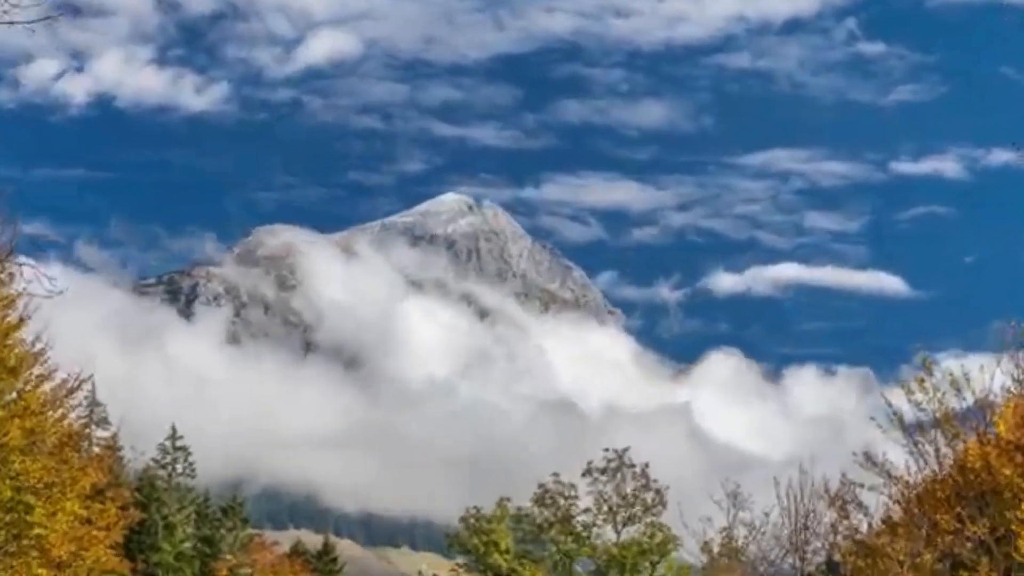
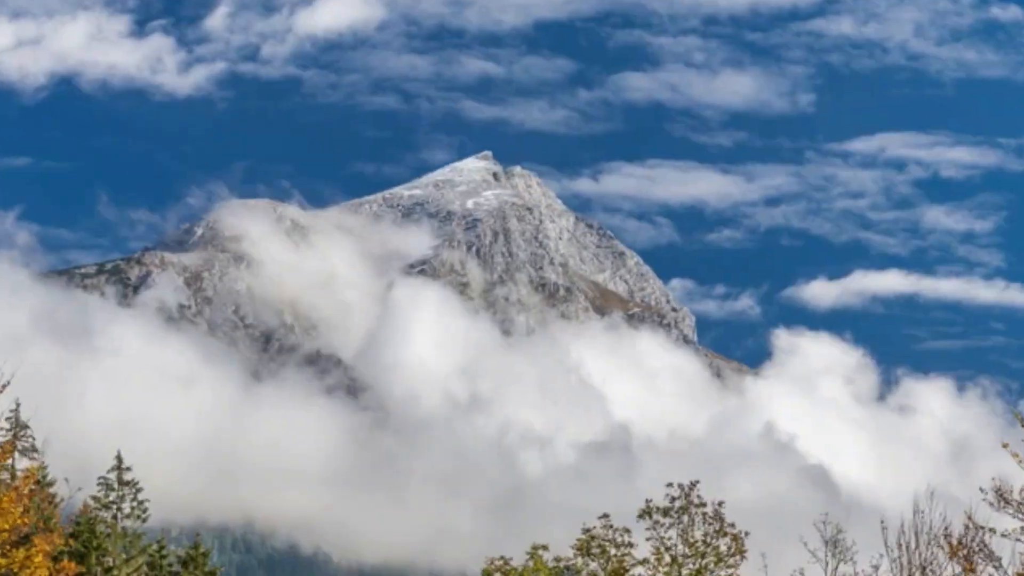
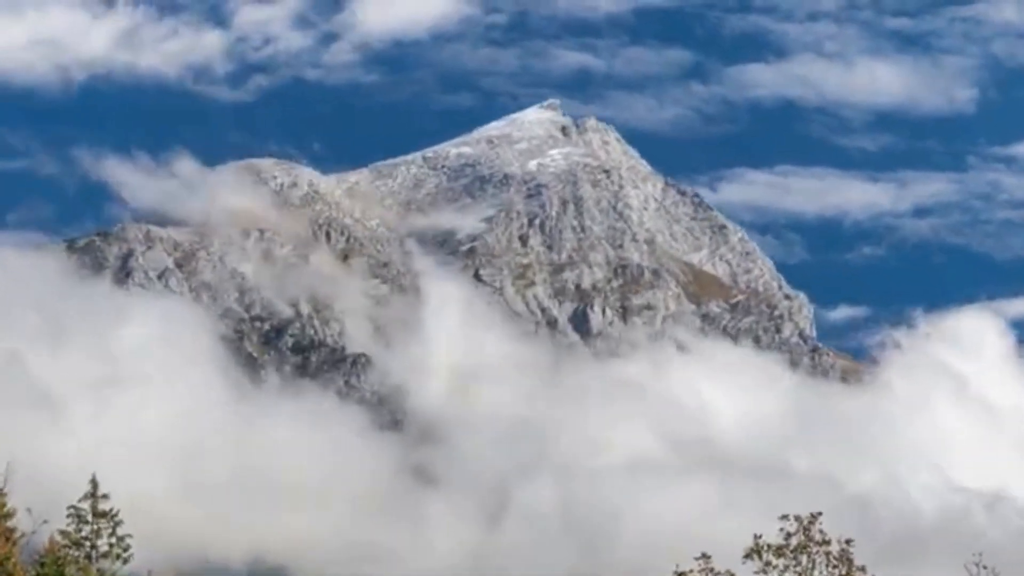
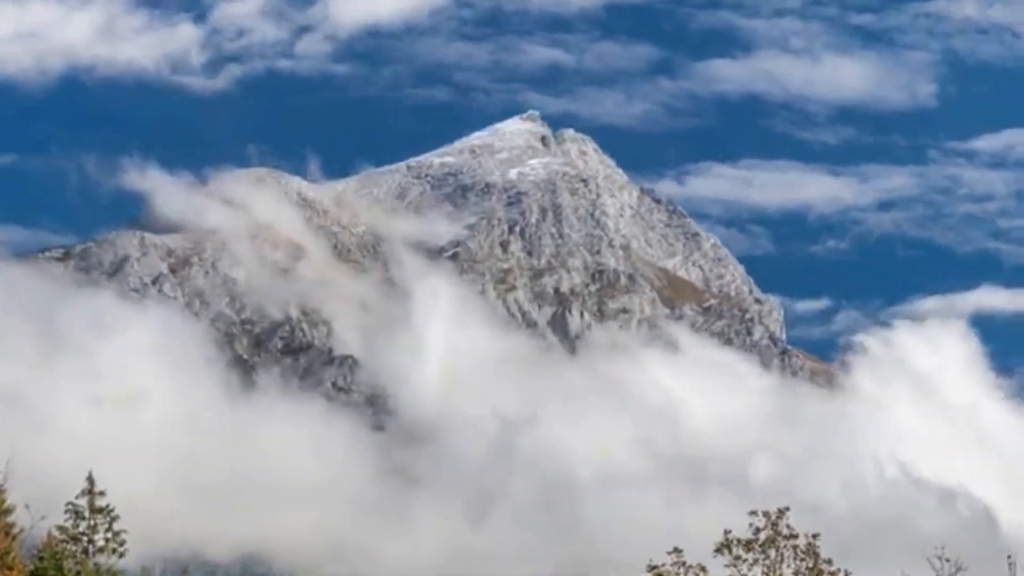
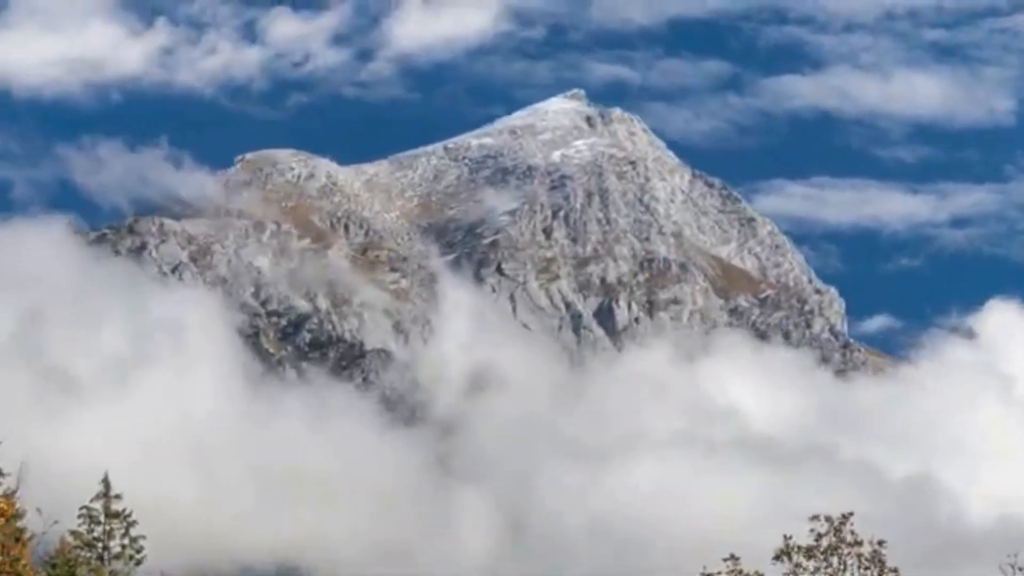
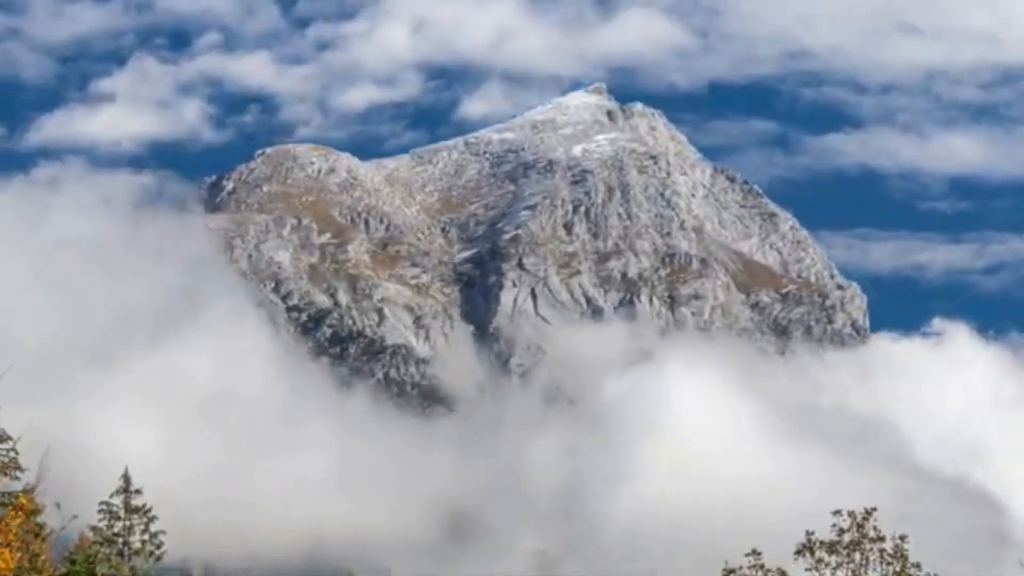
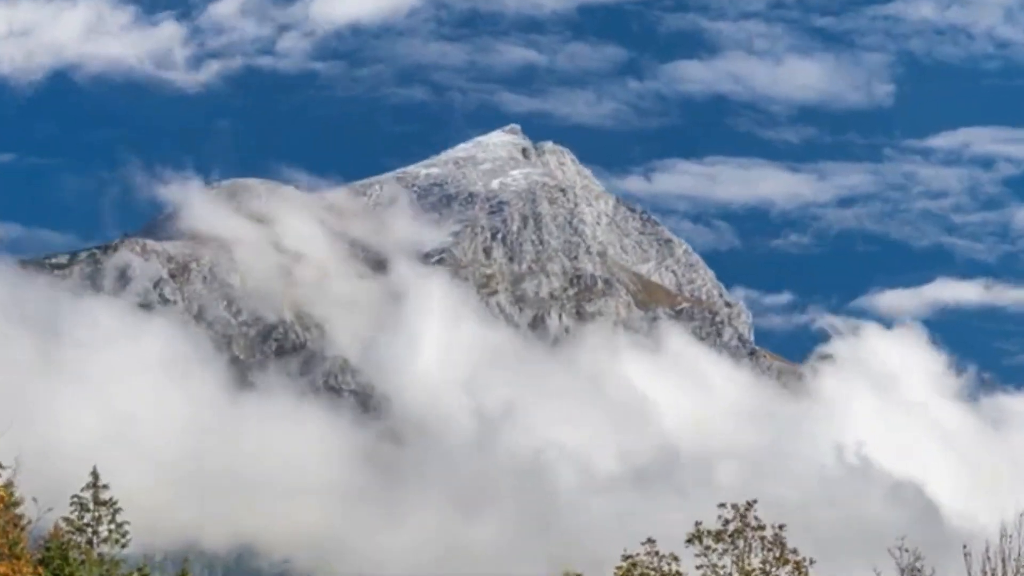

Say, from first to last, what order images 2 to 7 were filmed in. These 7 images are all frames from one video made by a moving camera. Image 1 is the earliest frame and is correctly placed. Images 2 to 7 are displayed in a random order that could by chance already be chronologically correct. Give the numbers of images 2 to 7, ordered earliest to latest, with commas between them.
2, 7, 4, 3, 5, 6
